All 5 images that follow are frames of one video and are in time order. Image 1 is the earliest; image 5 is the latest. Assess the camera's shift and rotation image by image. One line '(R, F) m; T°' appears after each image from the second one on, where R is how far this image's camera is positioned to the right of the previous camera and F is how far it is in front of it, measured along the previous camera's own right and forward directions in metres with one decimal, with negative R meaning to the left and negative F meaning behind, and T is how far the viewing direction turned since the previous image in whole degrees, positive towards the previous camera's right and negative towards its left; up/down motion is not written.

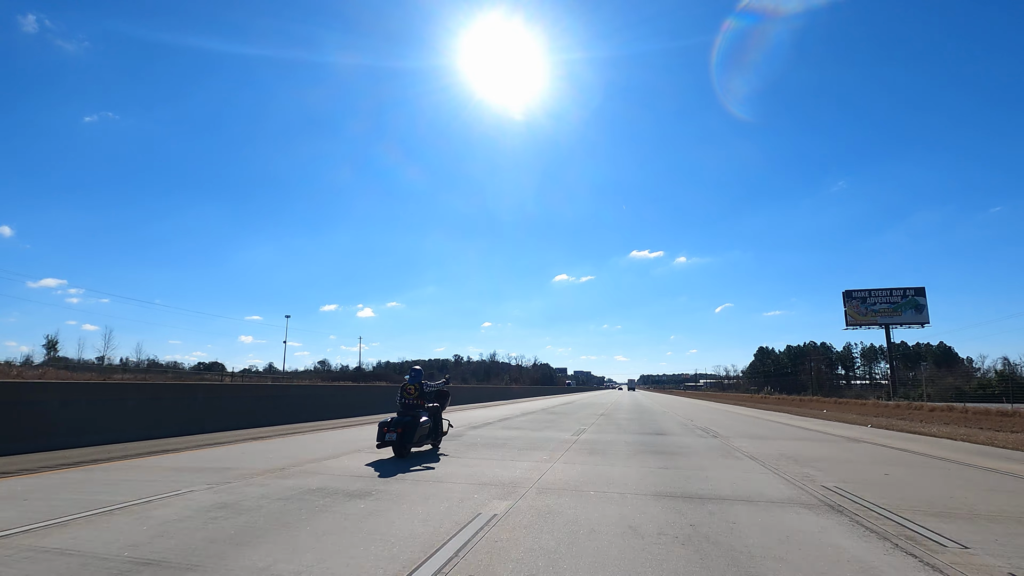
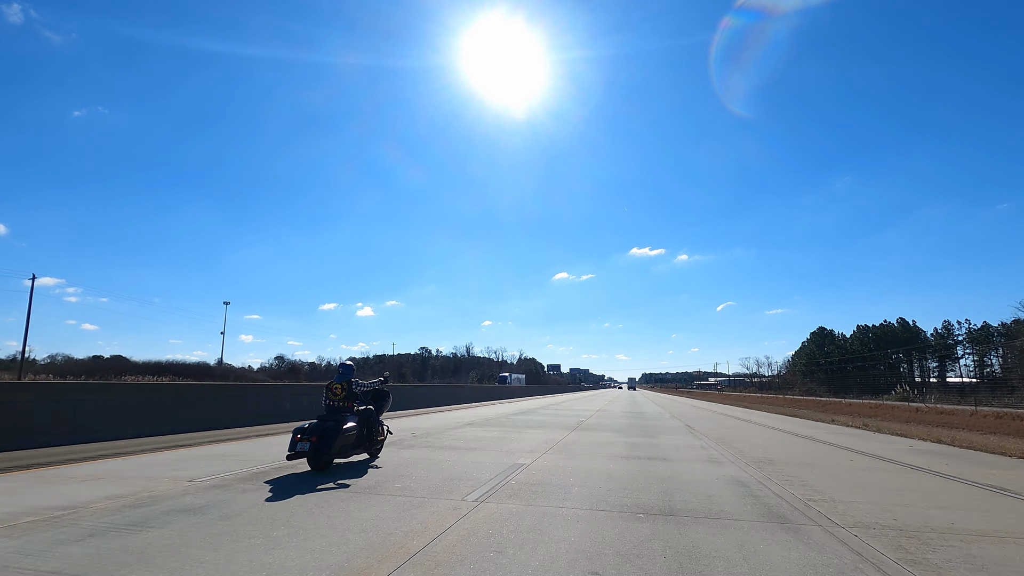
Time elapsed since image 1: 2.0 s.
(+0.7, +2.9) m; 0°
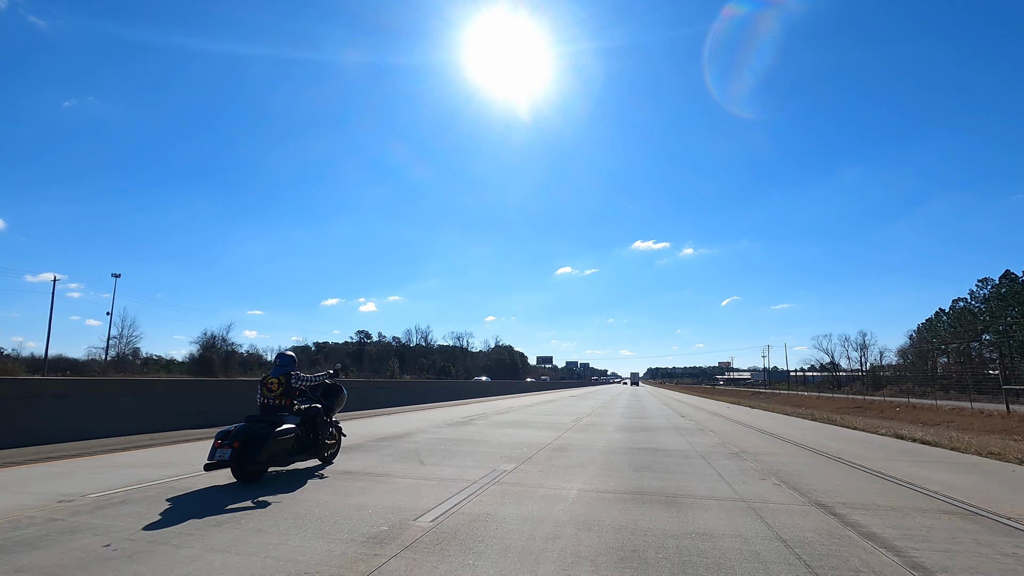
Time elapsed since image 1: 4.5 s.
(+0.4, +1.7) m; 0°
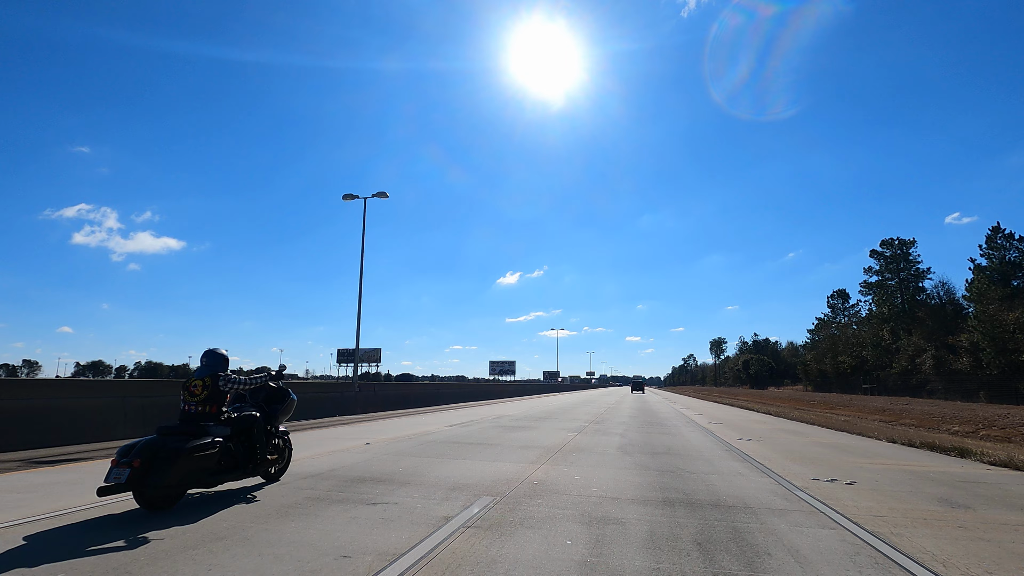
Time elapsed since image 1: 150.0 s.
(+0.3, +1.5) m; -1°
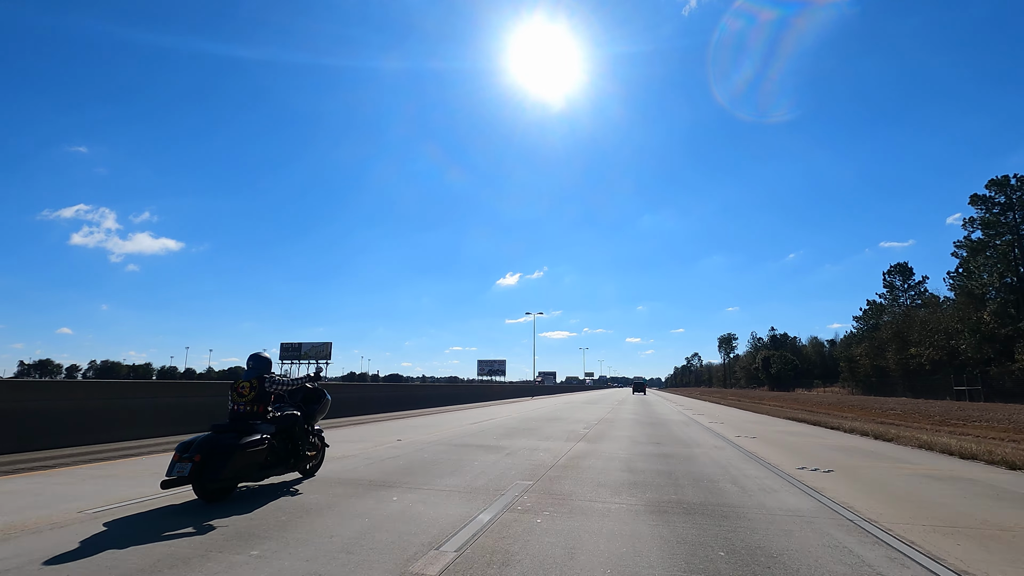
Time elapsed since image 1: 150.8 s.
(-0.3, -0.6) m; 0°
